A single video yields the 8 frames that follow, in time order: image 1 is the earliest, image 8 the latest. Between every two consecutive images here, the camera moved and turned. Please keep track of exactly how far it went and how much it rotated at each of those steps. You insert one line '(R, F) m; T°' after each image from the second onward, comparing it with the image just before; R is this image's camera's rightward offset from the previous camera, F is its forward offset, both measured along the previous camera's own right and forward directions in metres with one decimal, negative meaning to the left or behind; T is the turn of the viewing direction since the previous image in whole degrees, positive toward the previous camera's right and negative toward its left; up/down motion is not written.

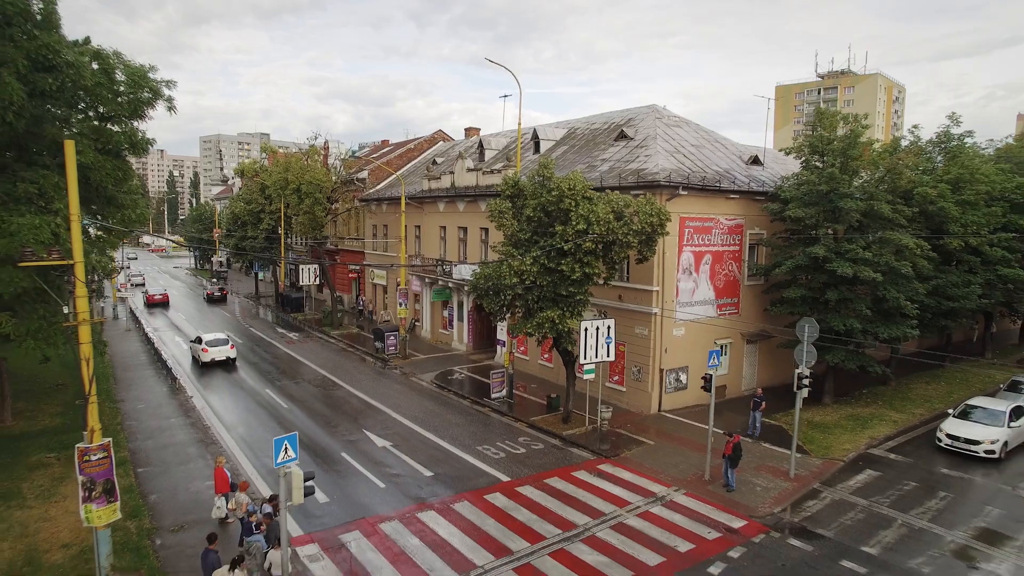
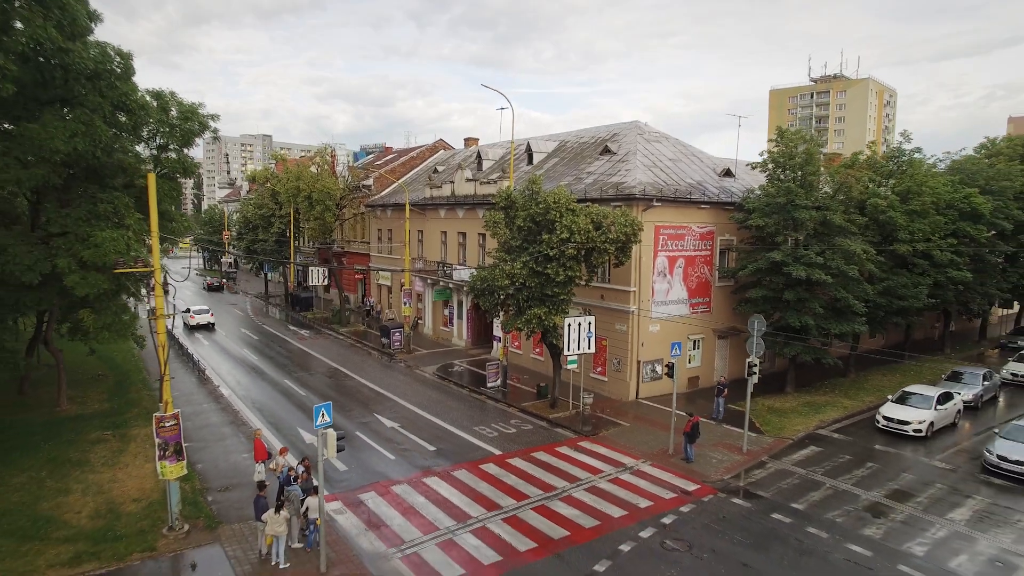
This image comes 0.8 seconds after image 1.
(+0.2, -2.5) m; 0°
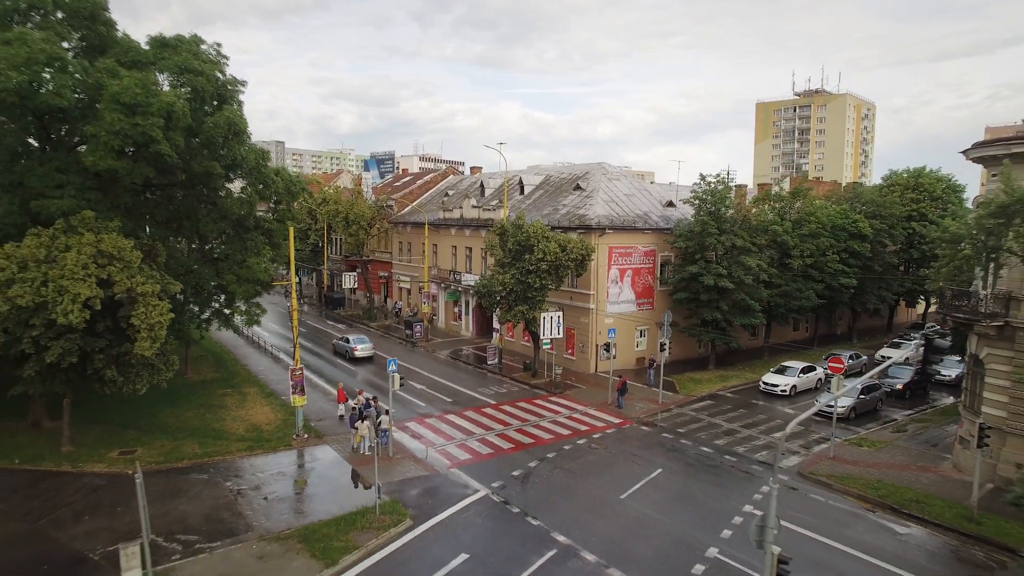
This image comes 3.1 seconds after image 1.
(+0.5, -8.7) m; 0°
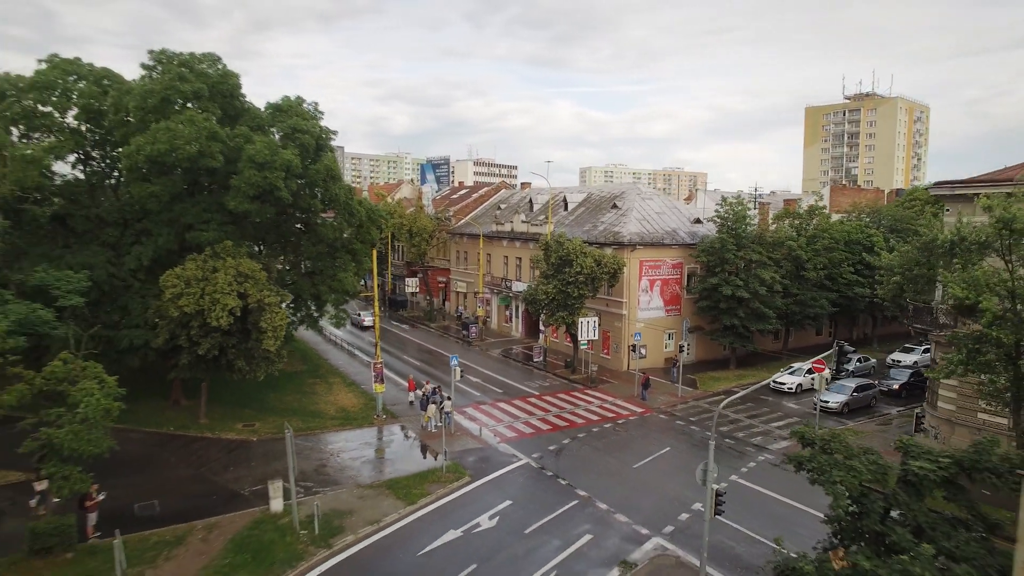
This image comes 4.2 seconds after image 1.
(+0.5, -4.8) m; -4°
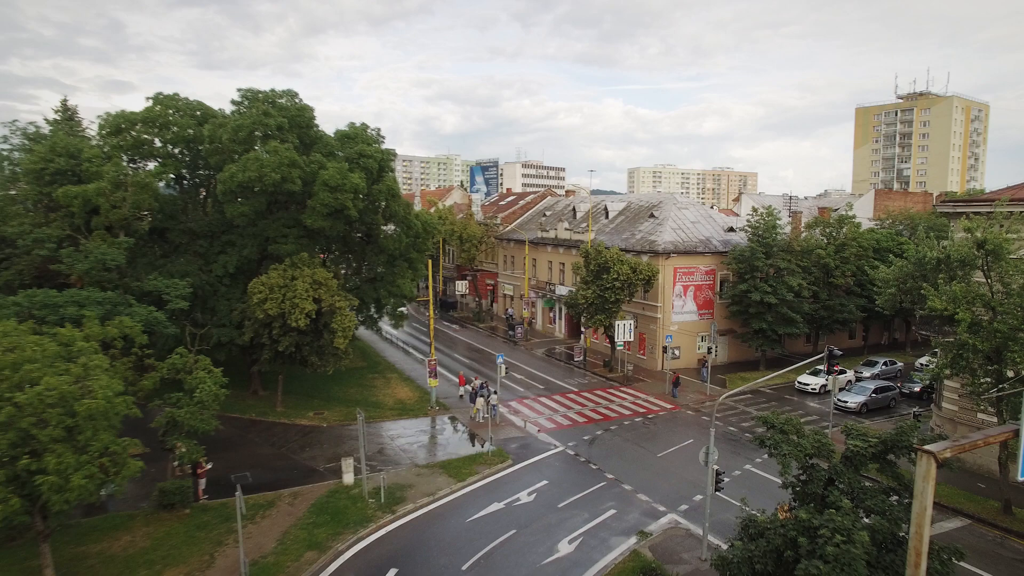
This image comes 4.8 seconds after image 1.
(+0.3, -2.9) m; -4°
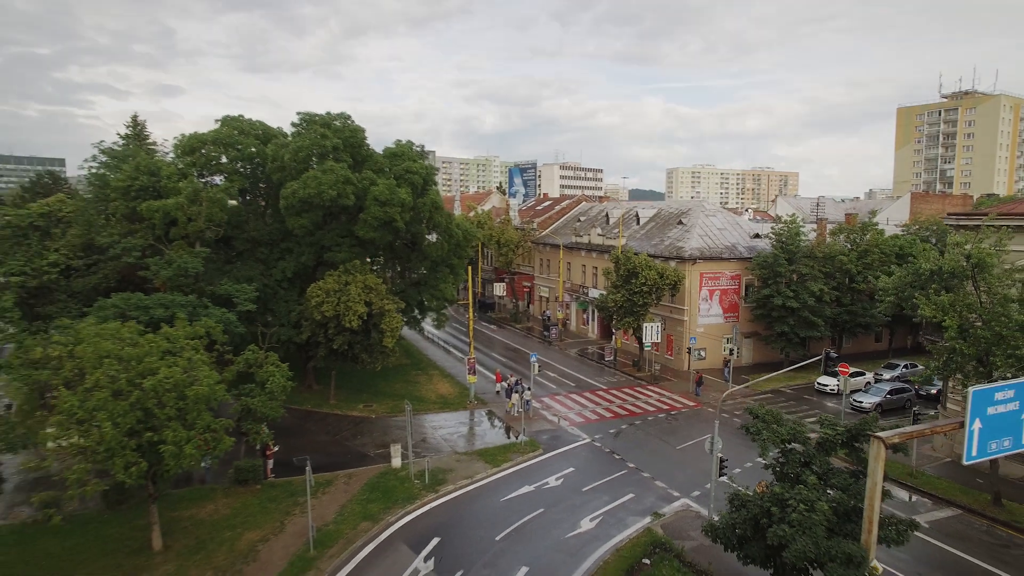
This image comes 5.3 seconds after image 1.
(+0.2, -2.4) m; -3°
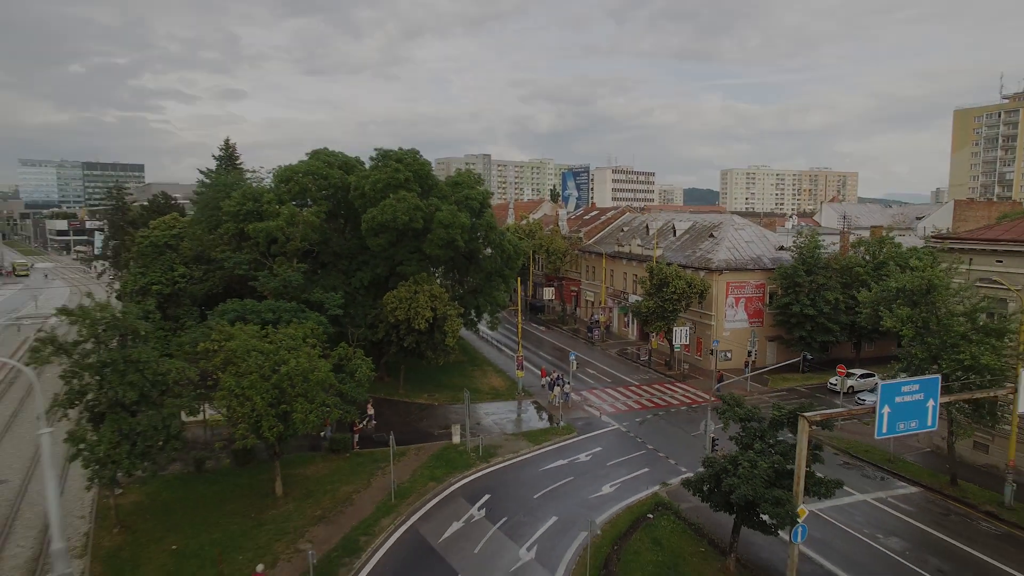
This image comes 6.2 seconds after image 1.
(+0.6, -5.2) m; -4°
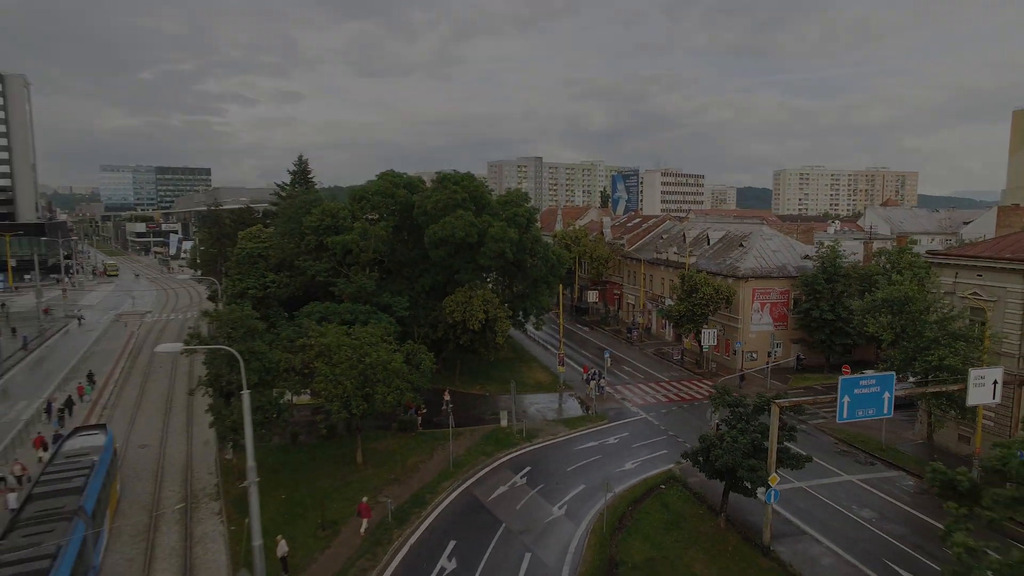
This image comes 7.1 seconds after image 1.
(+0.5, -5.0) m; -4°
